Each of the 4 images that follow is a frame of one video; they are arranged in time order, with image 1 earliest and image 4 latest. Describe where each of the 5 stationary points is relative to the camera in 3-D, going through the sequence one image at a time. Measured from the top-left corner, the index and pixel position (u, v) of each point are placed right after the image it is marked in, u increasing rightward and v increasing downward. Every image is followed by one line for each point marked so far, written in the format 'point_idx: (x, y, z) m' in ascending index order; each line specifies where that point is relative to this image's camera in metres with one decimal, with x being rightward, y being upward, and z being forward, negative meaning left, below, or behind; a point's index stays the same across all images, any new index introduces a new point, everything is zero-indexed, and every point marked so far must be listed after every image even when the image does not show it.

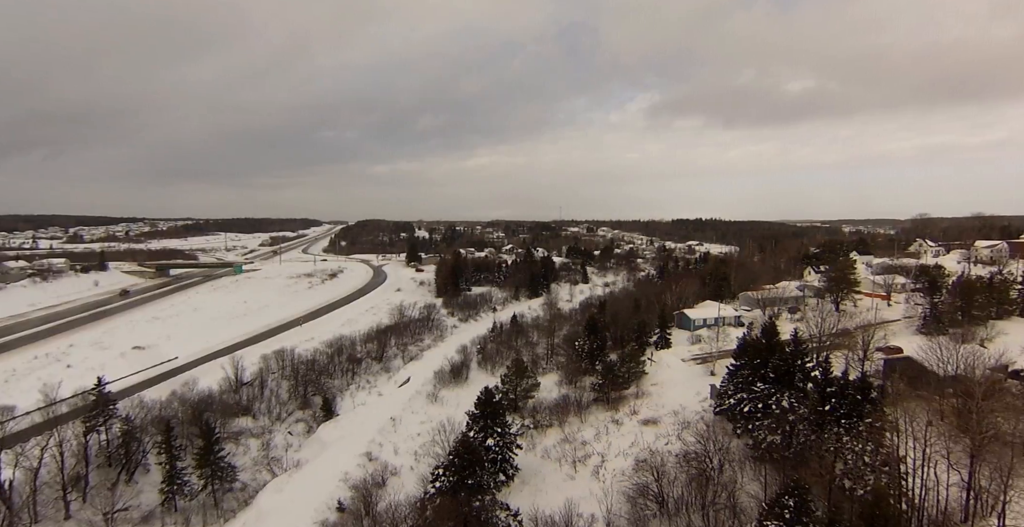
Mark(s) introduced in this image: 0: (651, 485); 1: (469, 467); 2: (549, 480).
0: (+4.1, -6.4, +16.9) m
1: (-1.3, -5.3, +15.6) m
2: (+1.3, -7.1, +19.2) m
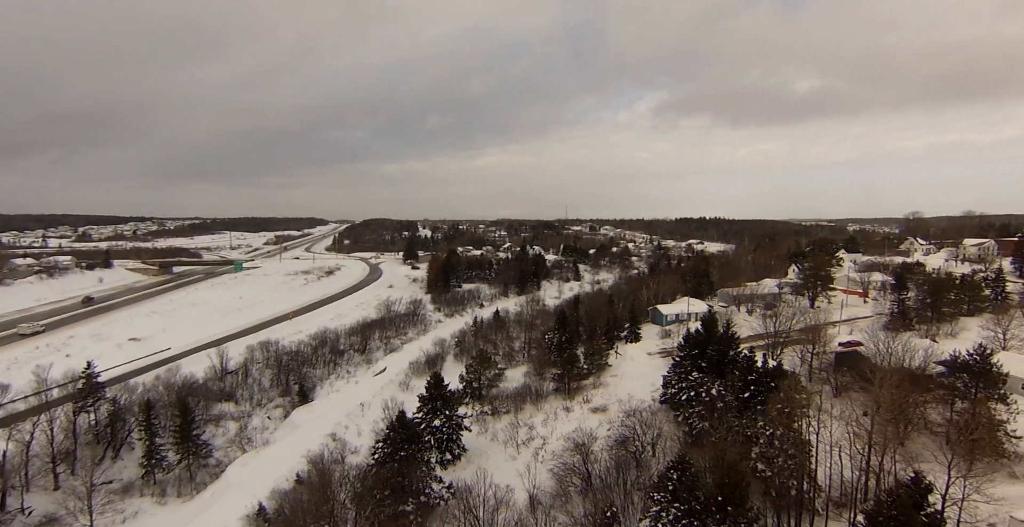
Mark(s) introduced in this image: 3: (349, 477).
0: (+2.1, -6.3, +18.6) m
1: (-3.3, -5.1, +17.4) m
2: (-0.7, -7.0, +21.0) m
3: (-4.8, -6.3, +17.7) m
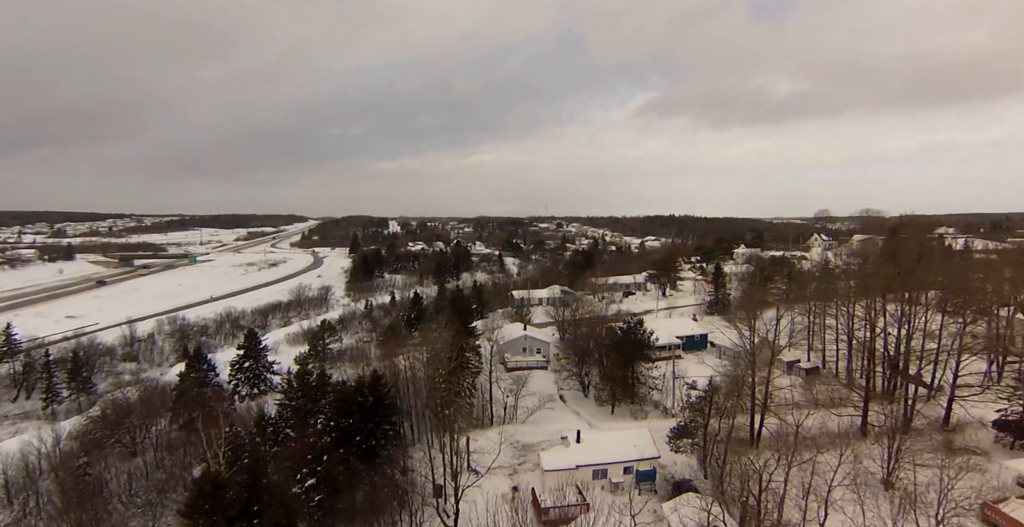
0: (-8.4, -5.9, +26.9) m
1: (-13.8, -4.7, +25.8) m
2: (-11.2, -6.6, +29.4) m
3: (-15.4, -5.9, +26.1) m
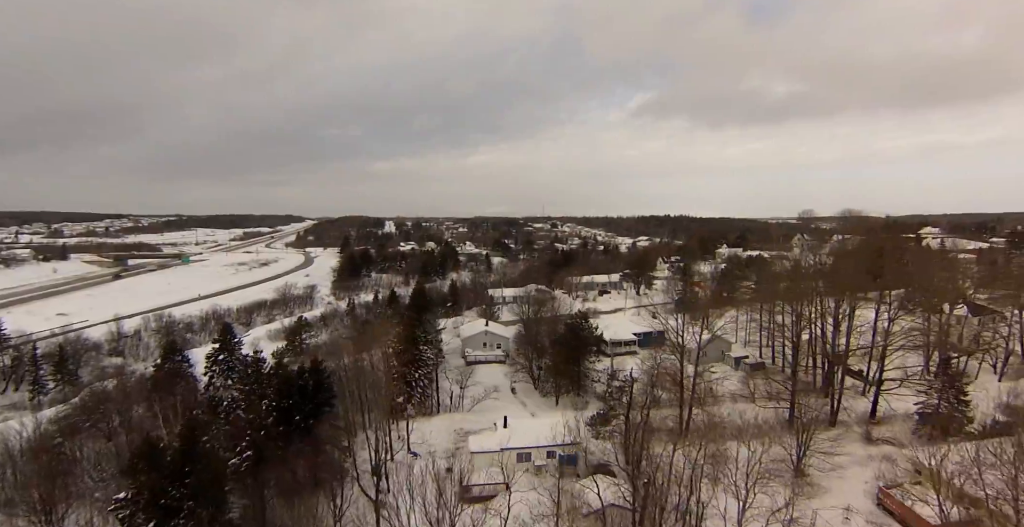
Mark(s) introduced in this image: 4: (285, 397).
0: (-10.6, -5.9, +28.7) m
1: (-16.0, -4.7, +27.7) m
2: (-13.4, -6.5, +31.2) m
3: (-17.6, -5.9, +27.9) m
4: (-6.8, -4.2, +17.9) m
